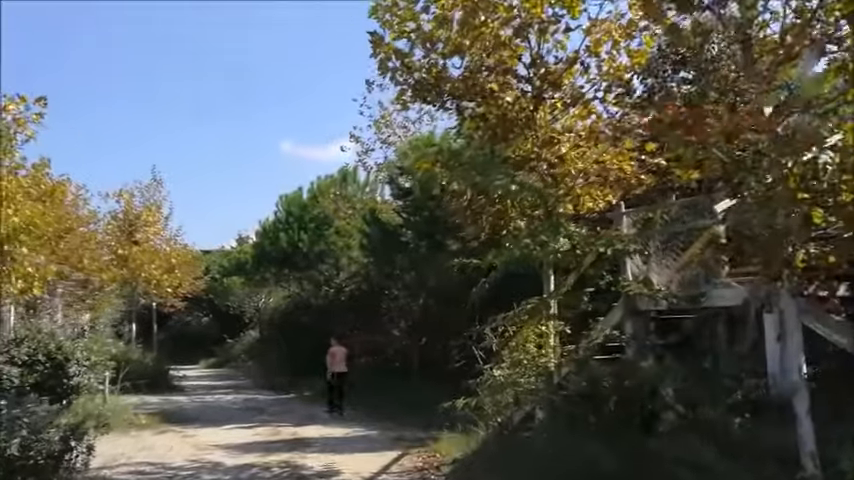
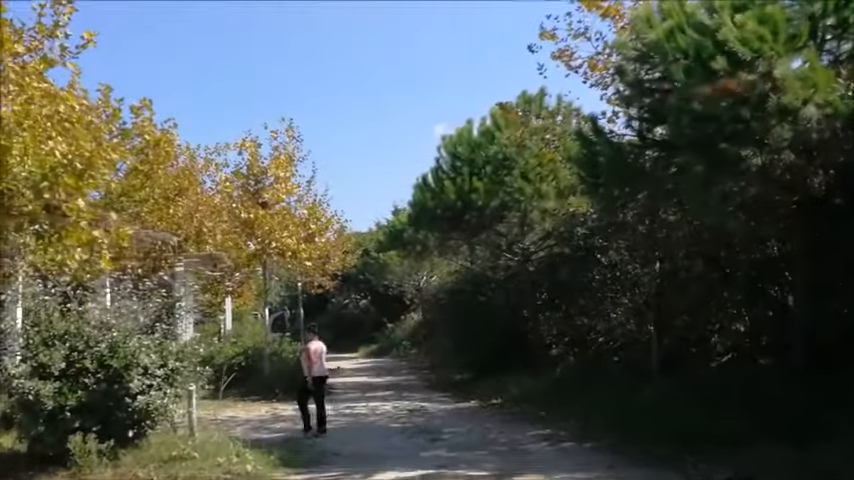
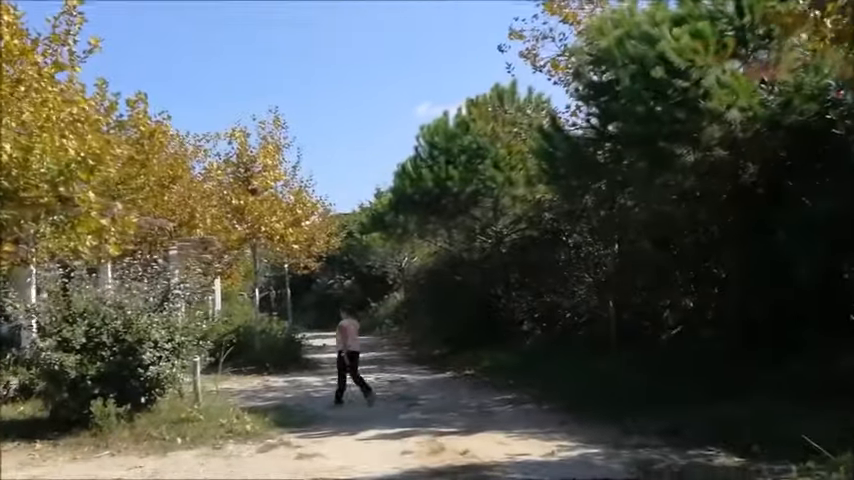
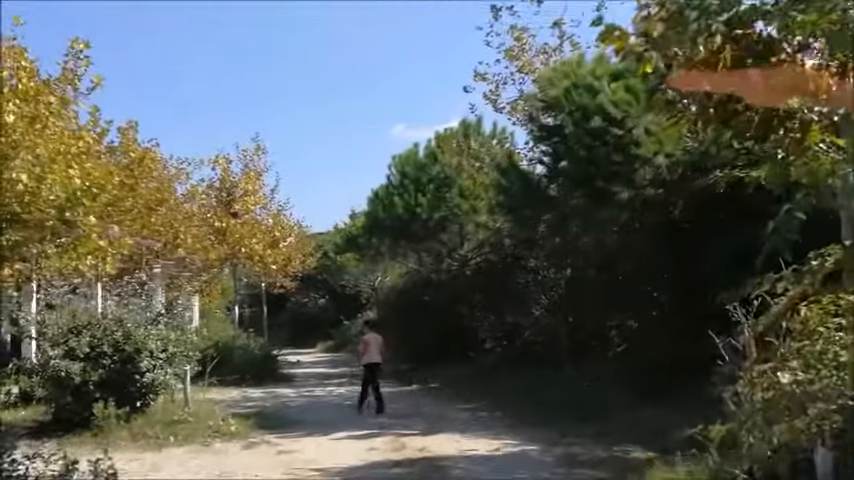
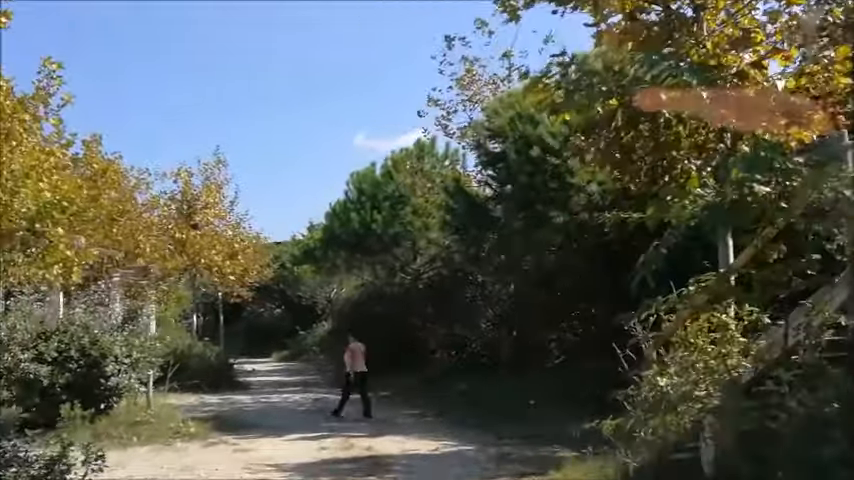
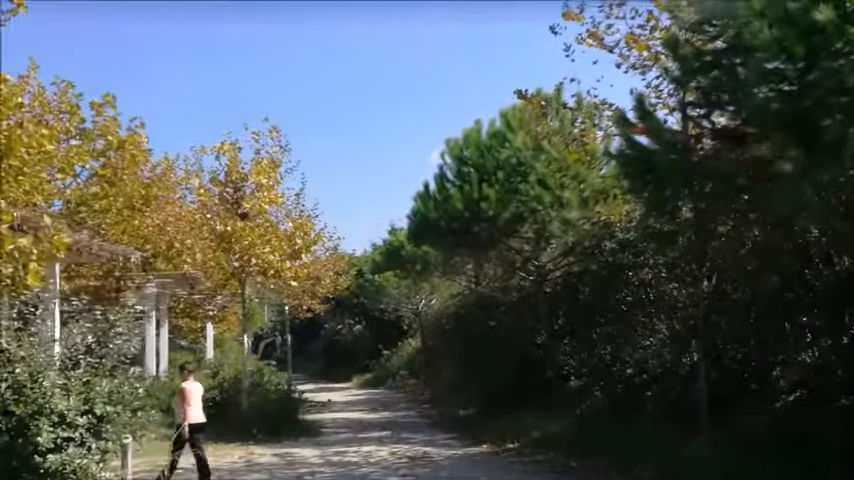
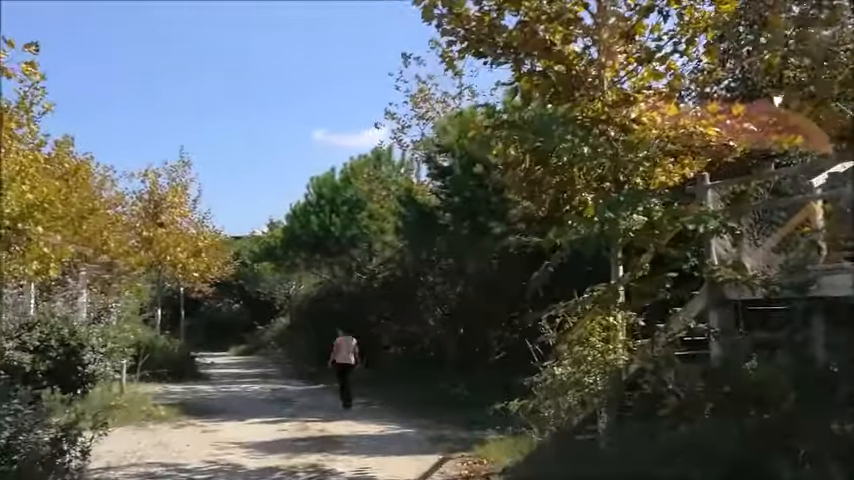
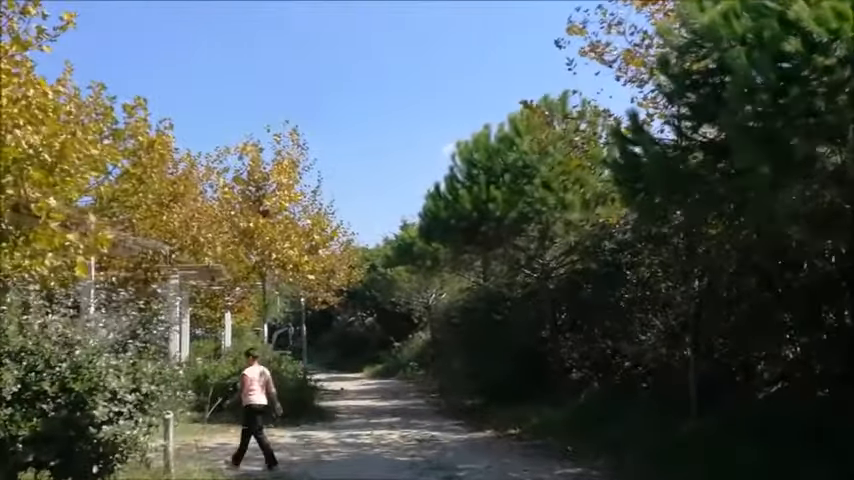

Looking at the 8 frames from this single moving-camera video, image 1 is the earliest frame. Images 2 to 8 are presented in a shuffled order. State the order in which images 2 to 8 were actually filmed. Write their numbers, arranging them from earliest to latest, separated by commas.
7, 5, 4, 3, 2, 8, 6
